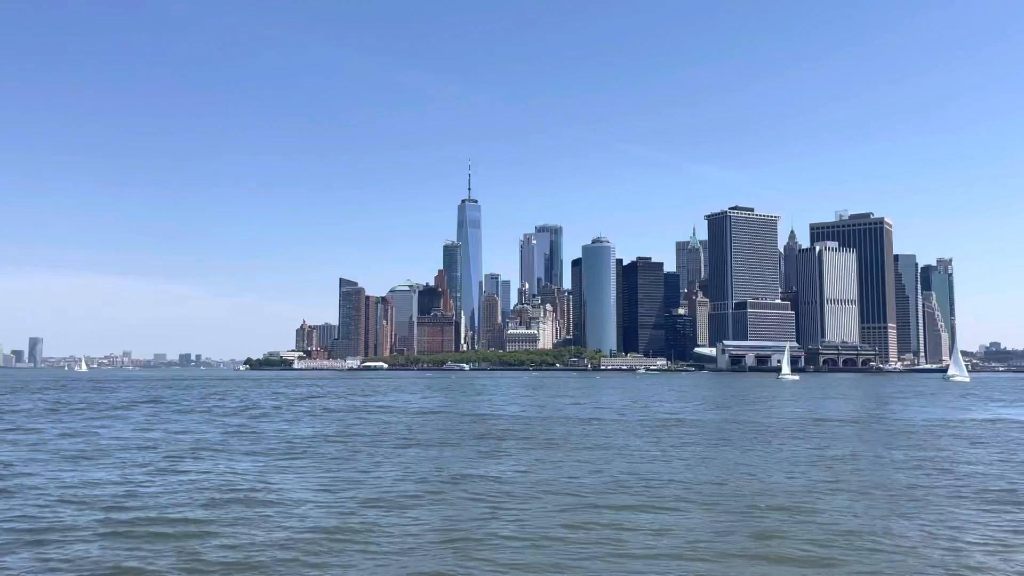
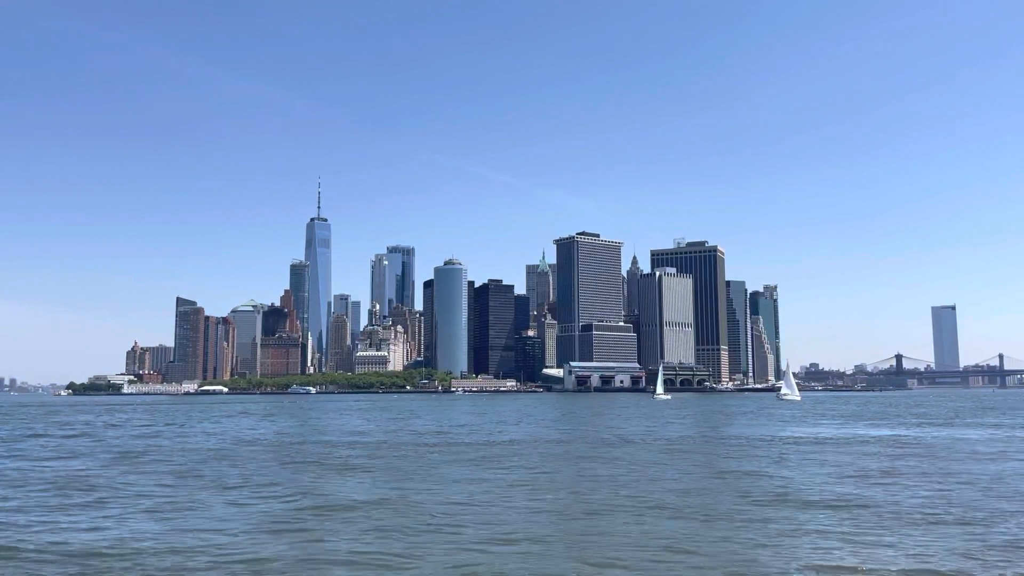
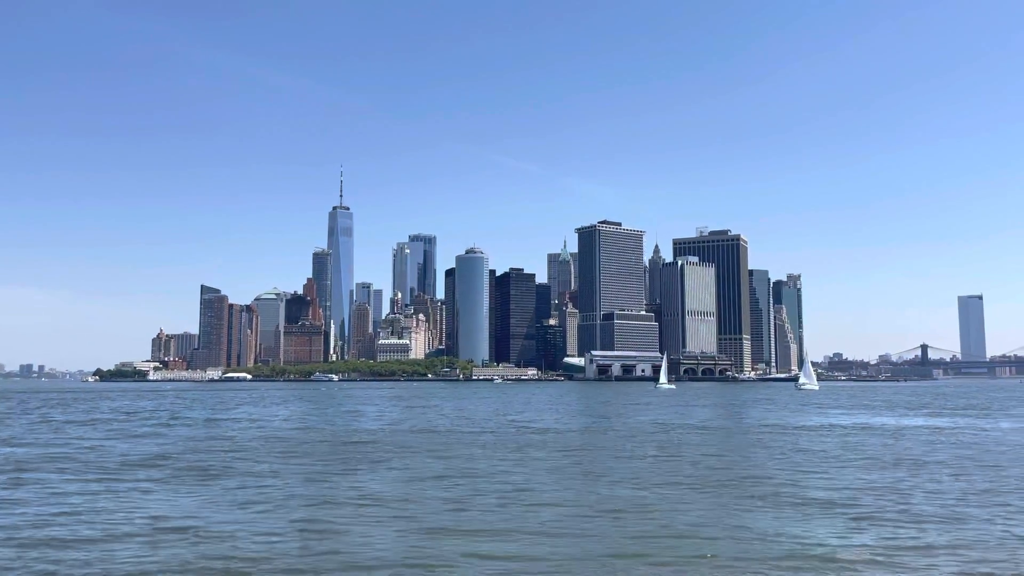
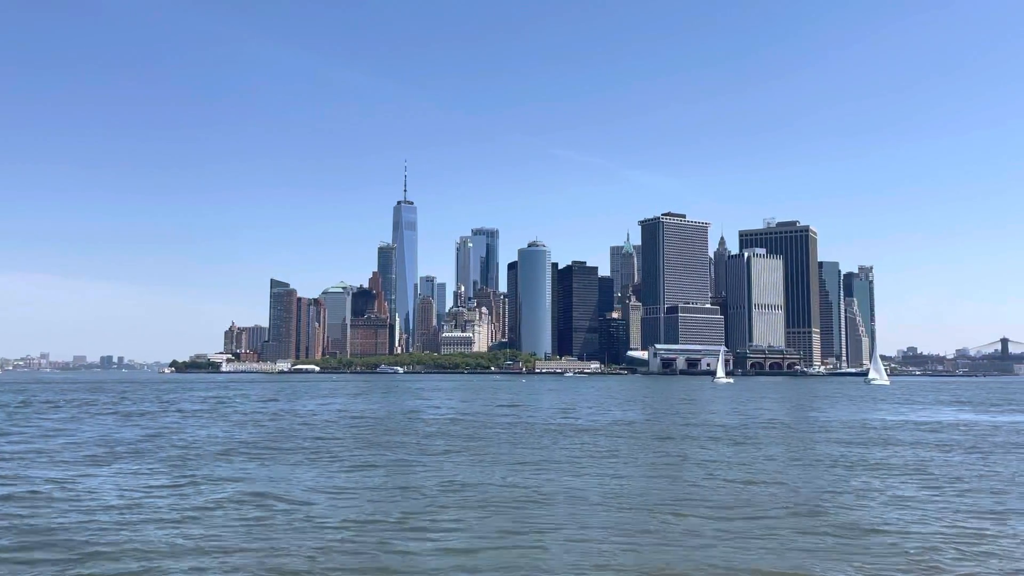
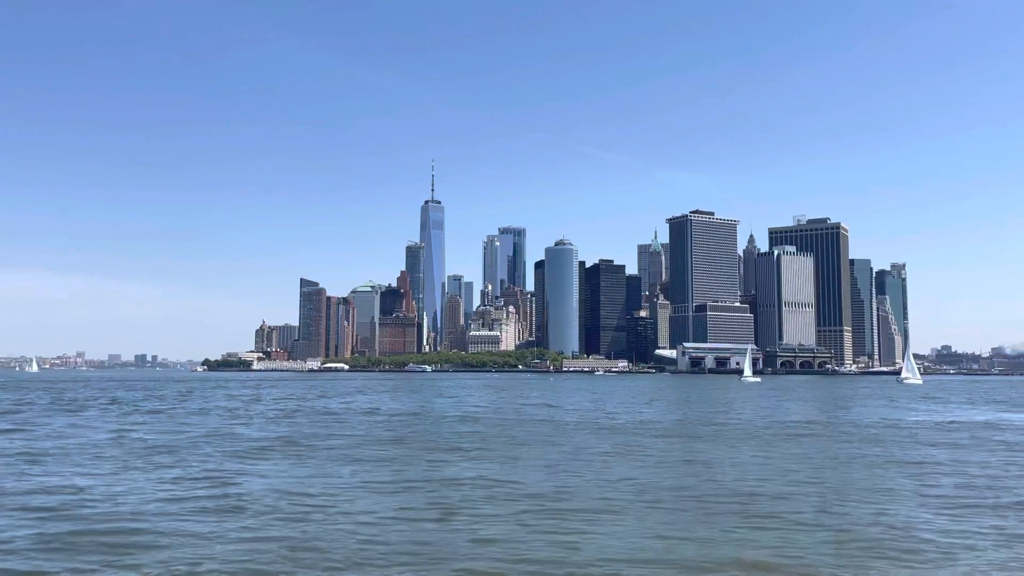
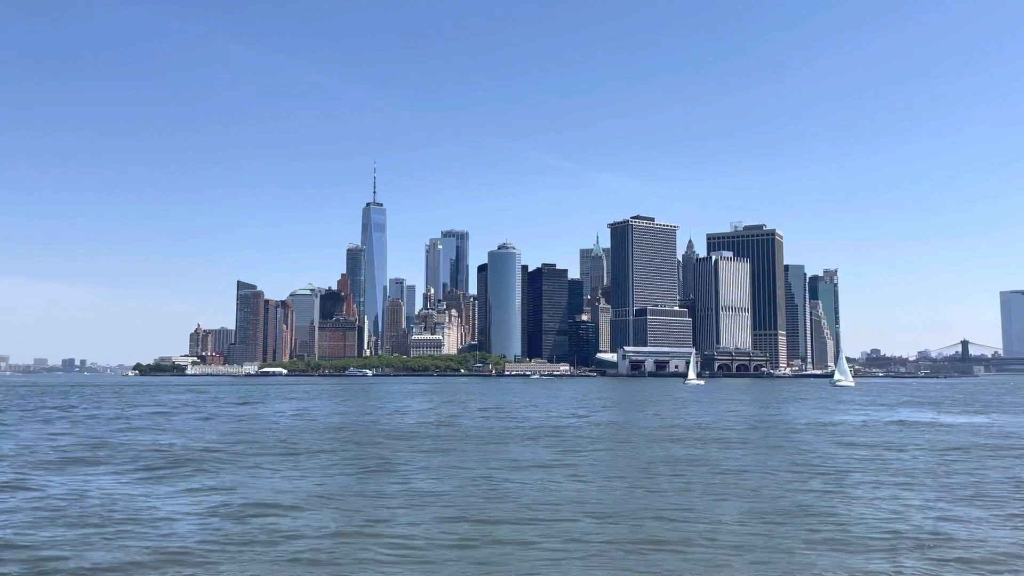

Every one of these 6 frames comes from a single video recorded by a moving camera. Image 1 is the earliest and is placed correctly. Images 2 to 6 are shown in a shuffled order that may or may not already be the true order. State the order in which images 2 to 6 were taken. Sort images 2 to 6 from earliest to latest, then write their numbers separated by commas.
5, 4, 6, 3, 2
